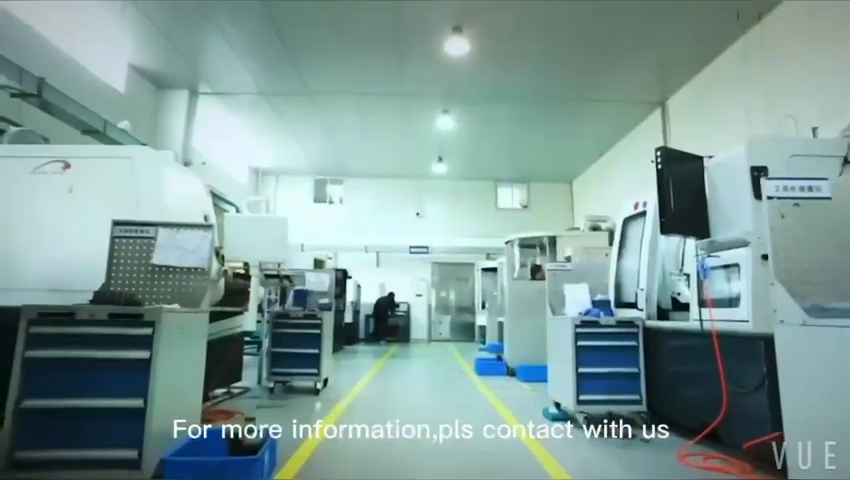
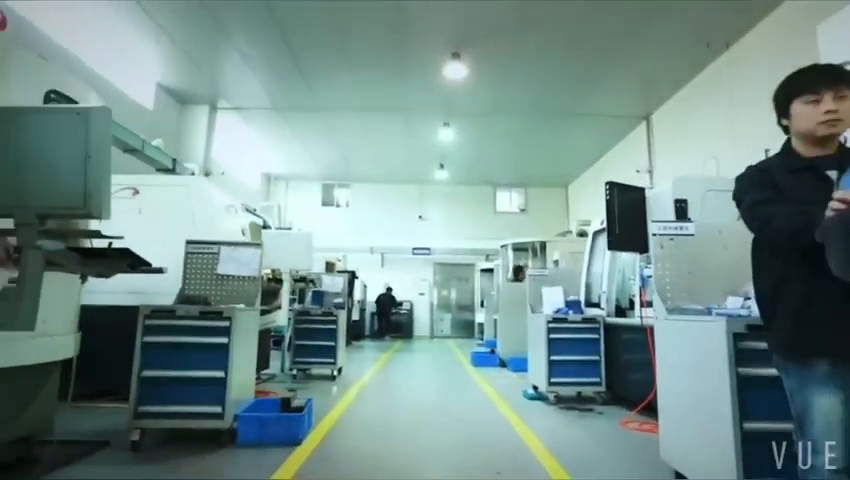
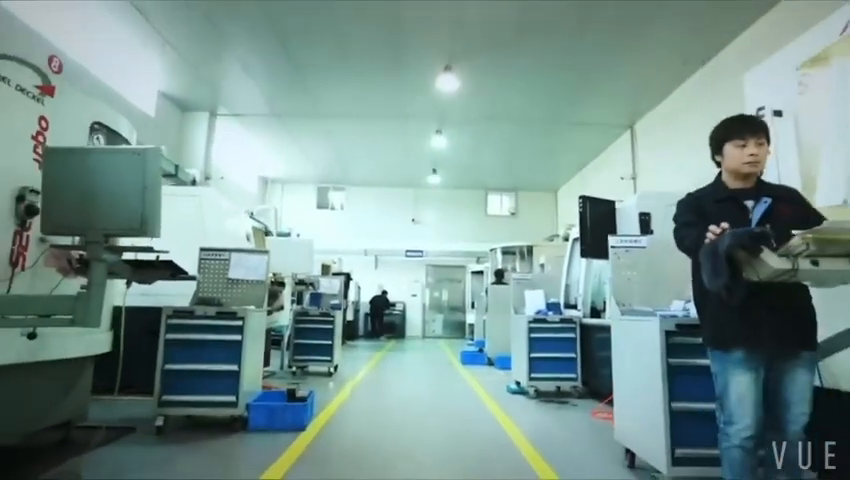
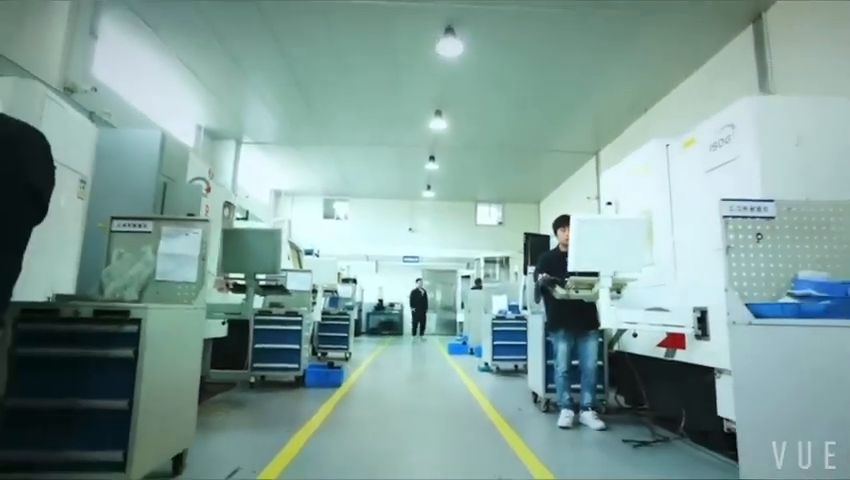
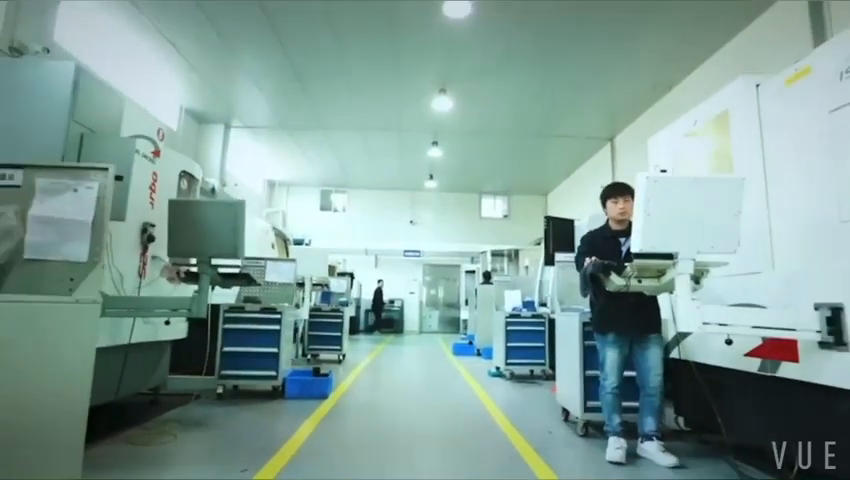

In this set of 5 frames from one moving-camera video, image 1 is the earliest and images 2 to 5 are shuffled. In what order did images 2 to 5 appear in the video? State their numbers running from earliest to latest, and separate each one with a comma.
2, 3, 5, 4
